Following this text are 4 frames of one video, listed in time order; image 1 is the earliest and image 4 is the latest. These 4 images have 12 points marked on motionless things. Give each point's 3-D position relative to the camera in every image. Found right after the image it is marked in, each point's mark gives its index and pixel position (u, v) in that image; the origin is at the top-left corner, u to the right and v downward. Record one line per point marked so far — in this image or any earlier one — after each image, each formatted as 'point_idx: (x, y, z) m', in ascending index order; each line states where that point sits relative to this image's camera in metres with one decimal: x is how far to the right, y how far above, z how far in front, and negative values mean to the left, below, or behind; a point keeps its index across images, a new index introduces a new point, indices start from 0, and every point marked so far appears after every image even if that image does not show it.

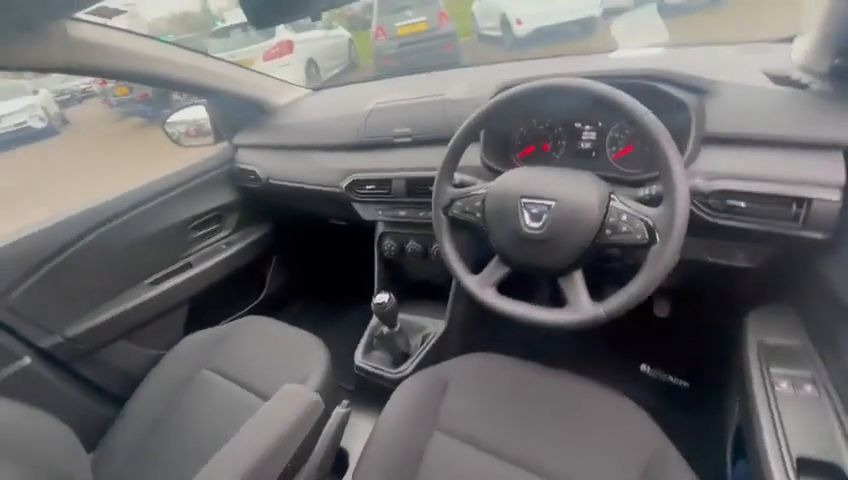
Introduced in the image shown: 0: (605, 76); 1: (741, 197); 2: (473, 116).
0: (+0.5, +0.4, +1.0) m
1: (+0.7, +0.1, +0.9) m
2: (+0.1, +0.3, +1.0) m
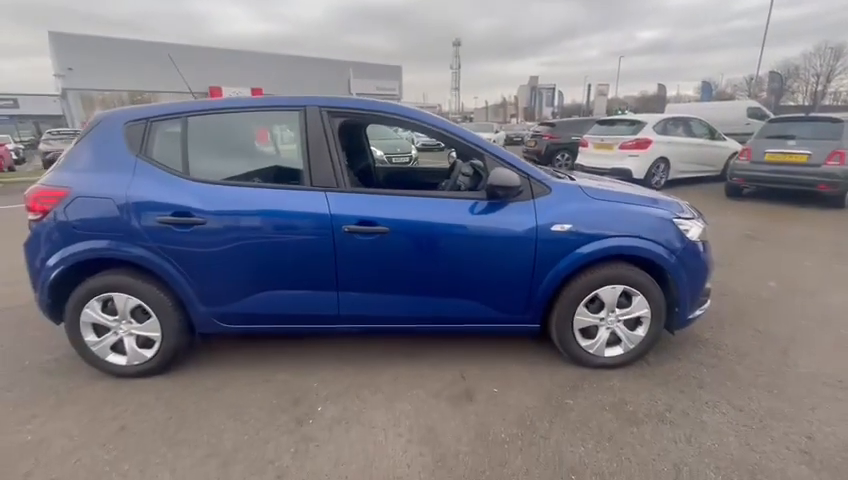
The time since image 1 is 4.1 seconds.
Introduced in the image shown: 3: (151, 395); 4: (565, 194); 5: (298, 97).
0: (+0.5, +0.7, +3.7) m
1: (+0.5, +0.3, +3.5) m
2: (+0.3, +0.8, +4.0) m
3: (-2.2, -1.2, +3.2) m
4: (+1.2, +0.4, +3.3) m
5: (-1.1, +1.2, +3.4) m
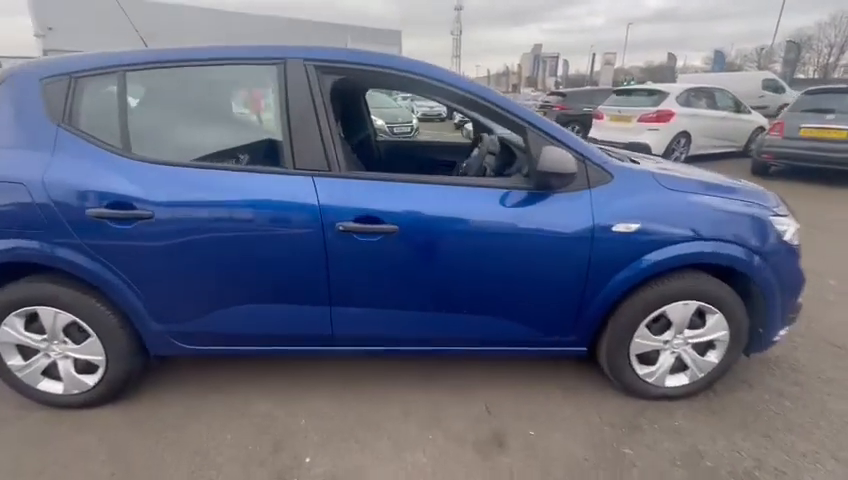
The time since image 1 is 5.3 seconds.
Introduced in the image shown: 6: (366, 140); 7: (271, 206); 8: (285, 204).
0: (+0.7, +0.7, +2.9) m
1: (+0.6, +0.4, +2.7) m
2: (+0.4, +0.8, +3.1) m
3: (-2.1, -1.2, +2.5) m
4: (+1.3, +0.4, +2.5) m
5: (-1.0, +1.2, +2.5) m
6: (-0.6, +1.0, +4.1) m
7: (-0.9, +0.2, +2.4) m
8: (-0.8, +0.2, +2.4) m
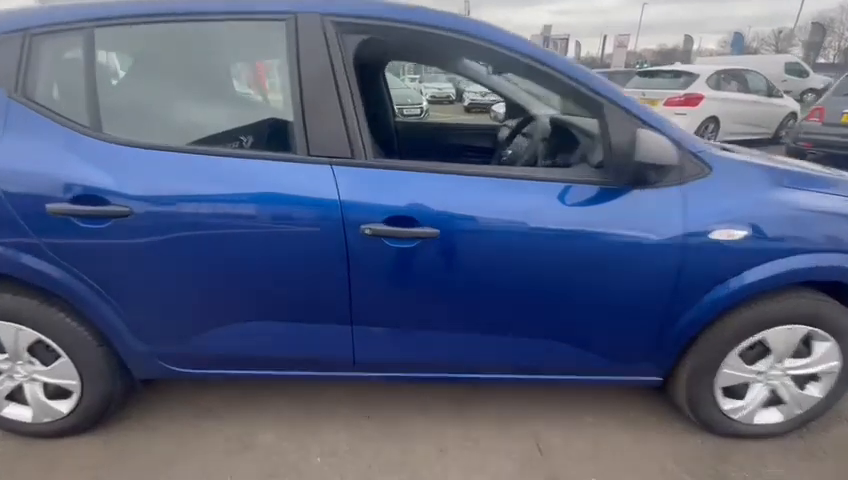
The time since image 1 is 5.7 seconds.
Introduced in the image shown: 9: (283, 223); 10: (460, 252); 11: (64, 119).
0: (+0.9, +0.7, +2.4) m
1: (+0.8, +0.3, +2.2) m
2: (+0.7, +0.8, +2.6) m
3: (-1.9, -1.2, +2.1) m
4: (+1.5, +0.3, +2.0) m
5: (-0.7, +1.2, +2.0) m
6: (-0.3, +1.1, +3.6) m
7: (-0.7, +0.2, +1.9) m
8: (-0.6, +0.2, +1.9) m
9: (-0.7, +0.1, +1.9) m
10: (+0.2, -0.1, +1.9) m
11: (-1.7, +0.6, +1.9) m
